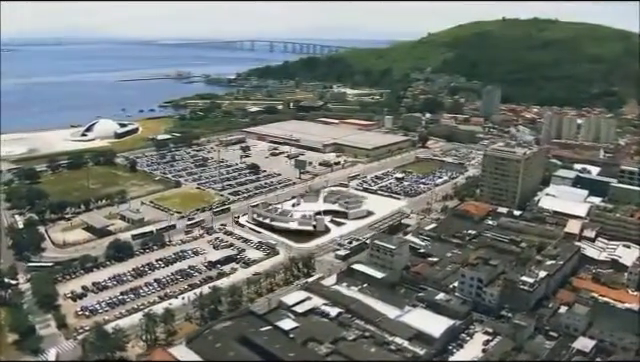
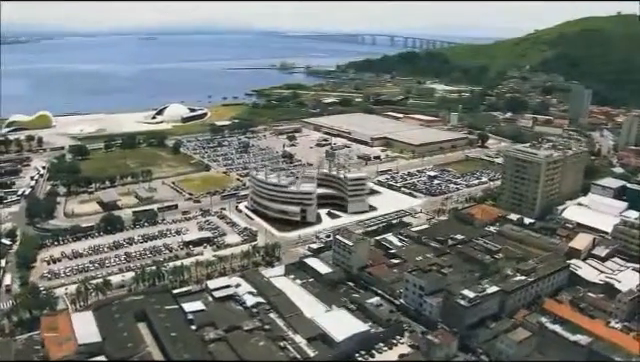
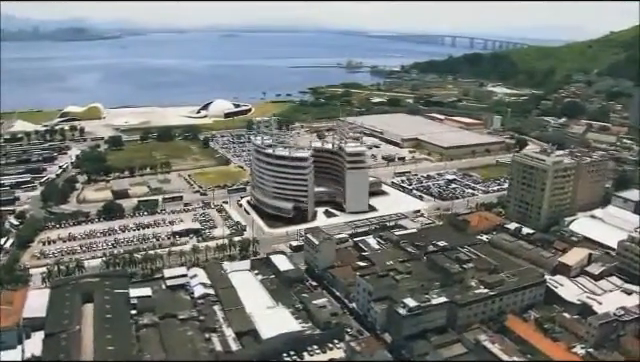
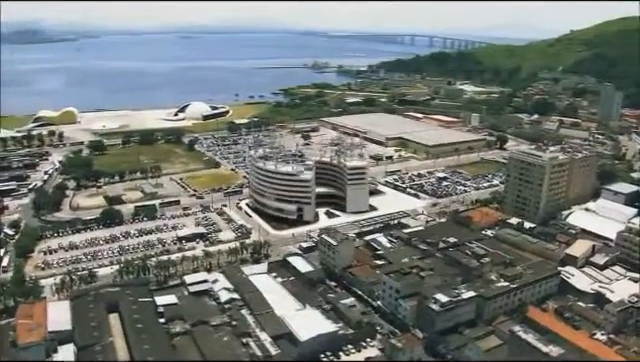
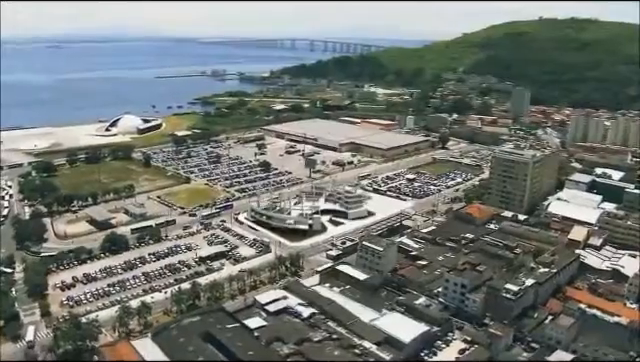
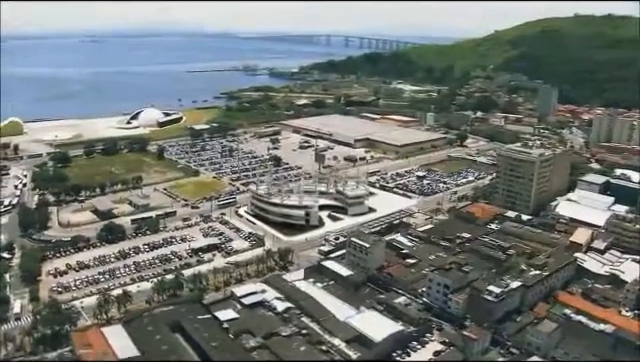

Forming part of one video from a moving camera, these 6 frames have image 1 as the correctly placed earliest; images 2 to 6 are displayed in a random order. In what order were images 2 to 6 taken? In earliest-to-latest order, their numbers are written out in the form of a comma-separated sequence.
5, 6, 2, 4, 3
